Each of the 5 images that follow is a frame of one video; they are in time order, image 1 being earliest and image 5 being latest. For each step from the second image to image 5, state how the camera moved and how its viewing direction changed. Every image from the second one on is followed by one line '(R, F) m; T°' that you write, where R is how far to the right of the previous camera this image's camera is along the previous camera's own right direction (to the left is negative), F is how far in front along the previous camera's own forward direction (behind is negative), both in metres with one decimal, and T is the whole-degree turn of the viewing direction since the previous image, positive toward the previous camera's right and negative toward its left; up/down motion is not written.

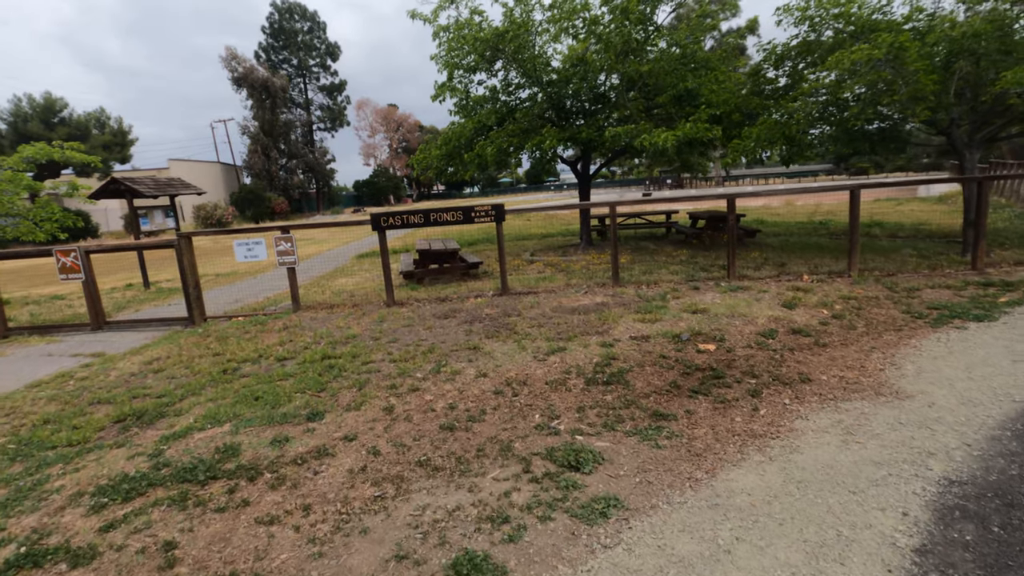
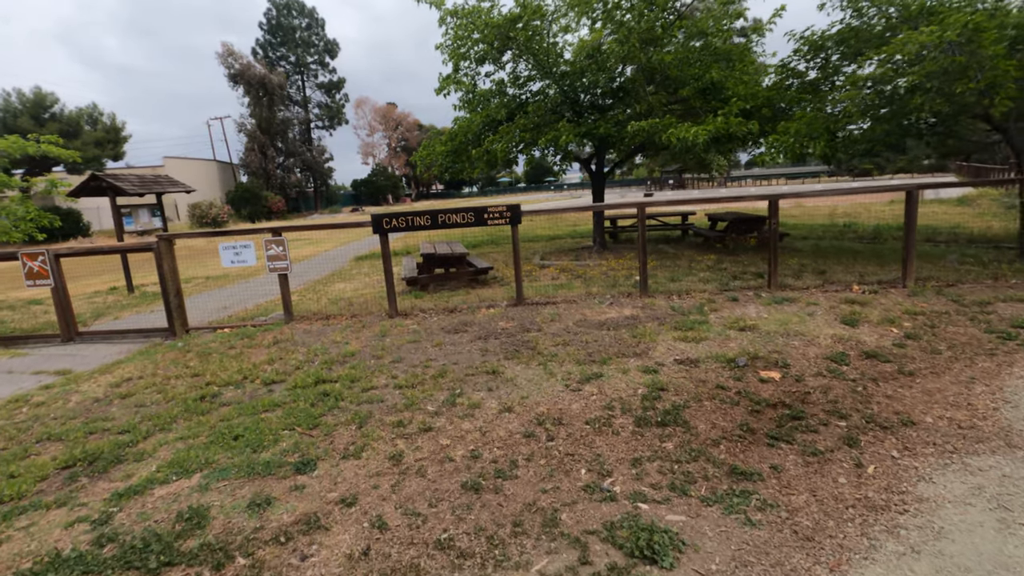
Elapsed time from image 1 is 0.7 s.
(-0.3, +0.9) m; 0°
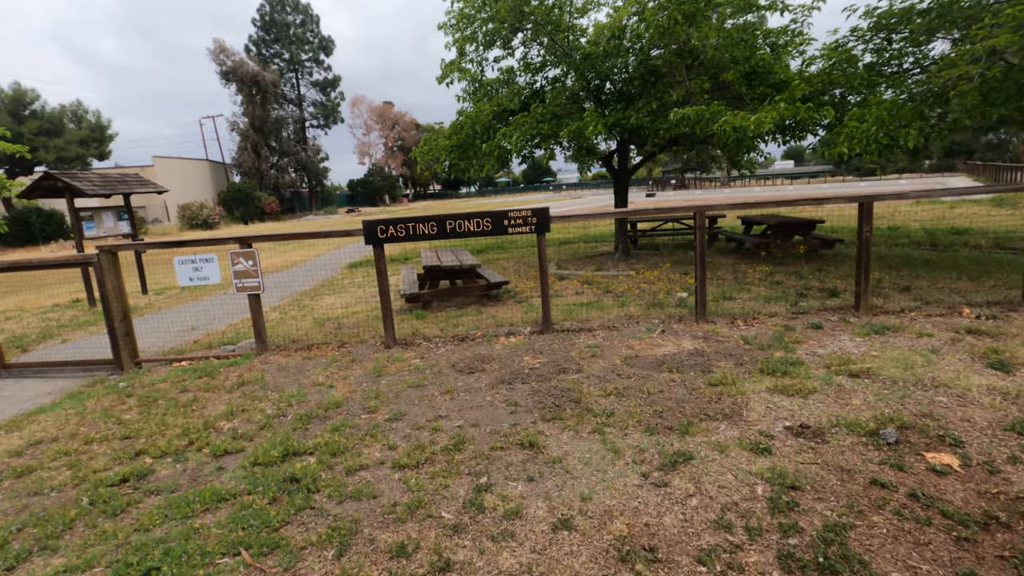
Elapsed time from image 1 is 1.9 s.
(-0.3, +1.5) m; 0°
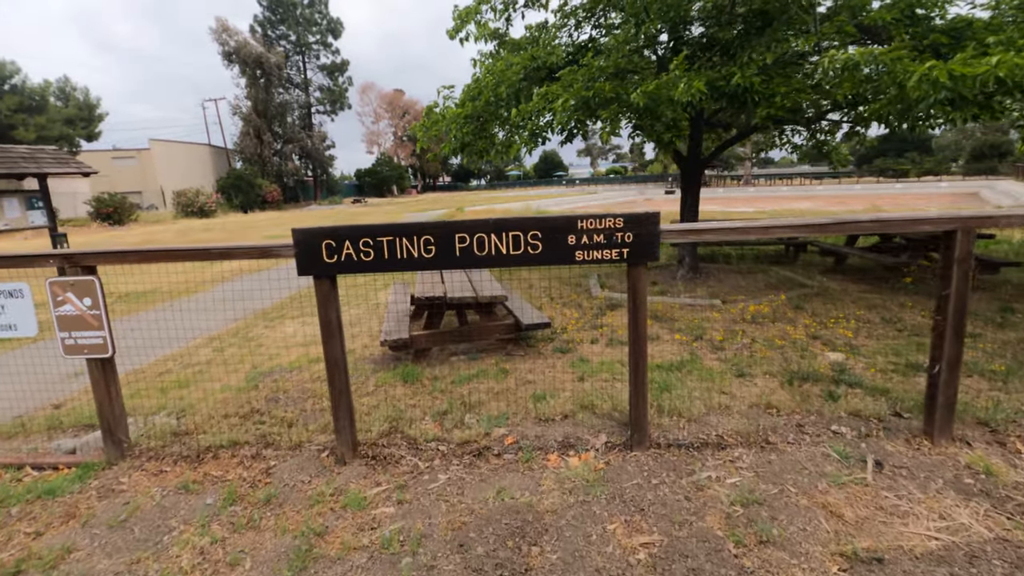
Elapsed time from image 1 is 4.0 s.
(-0.4, +3.0) m; -1°
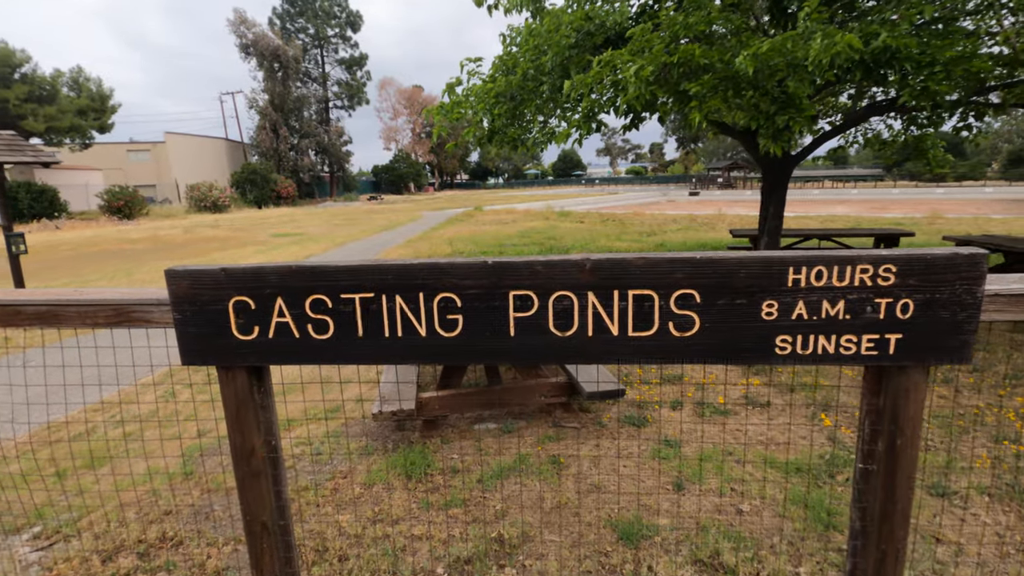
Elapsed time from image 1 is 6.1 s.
(-0.3, +1.7) m; -2°
